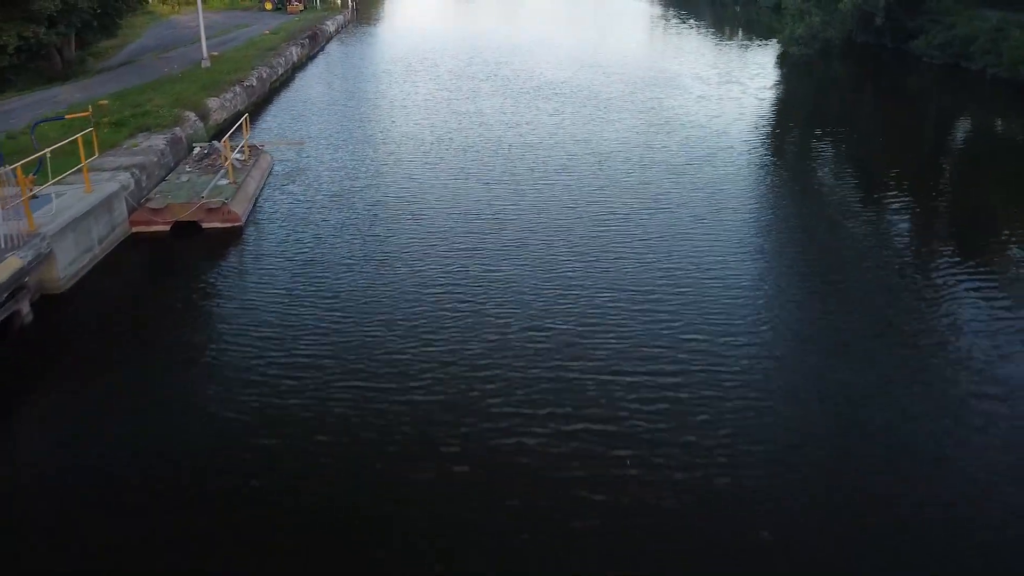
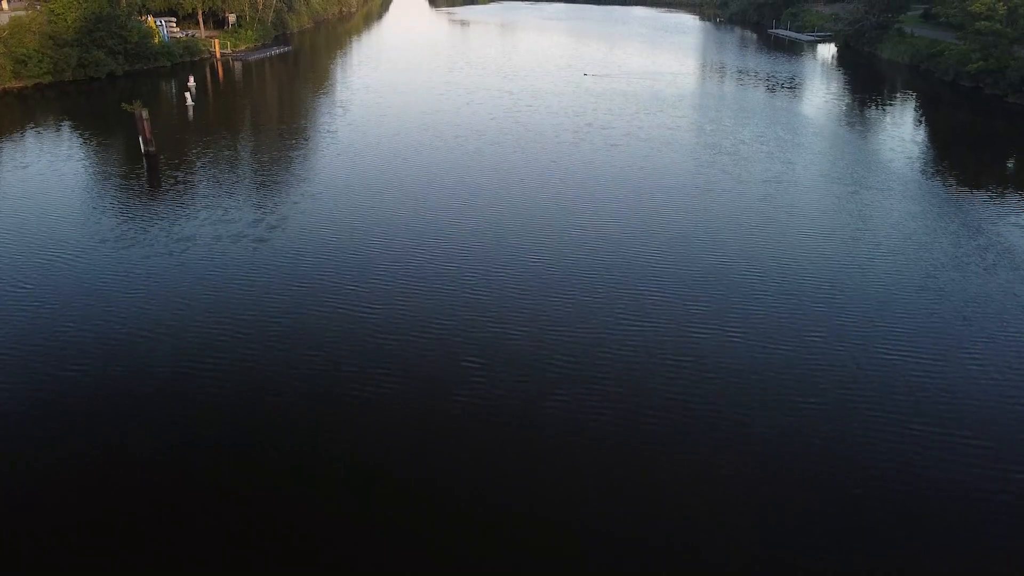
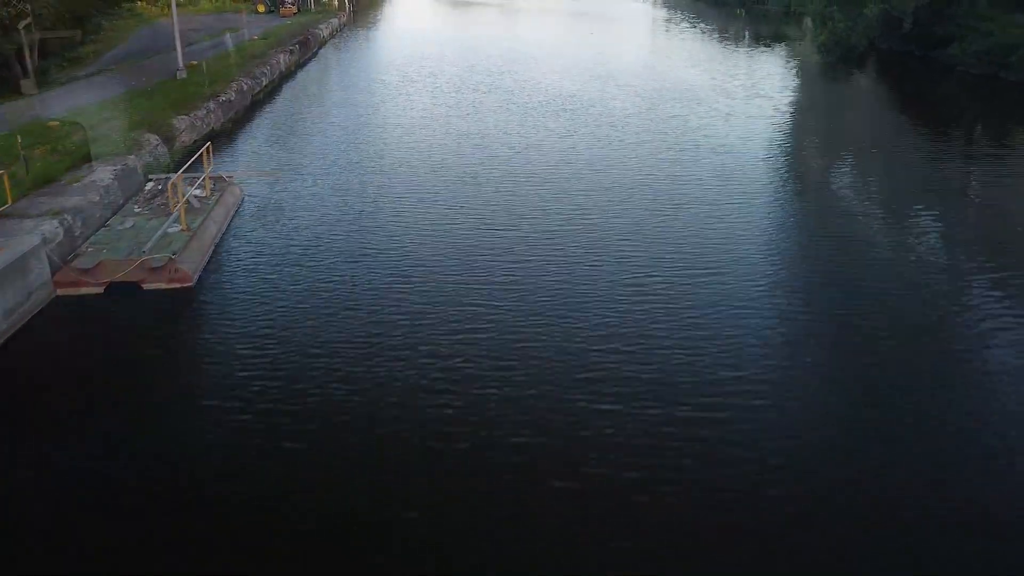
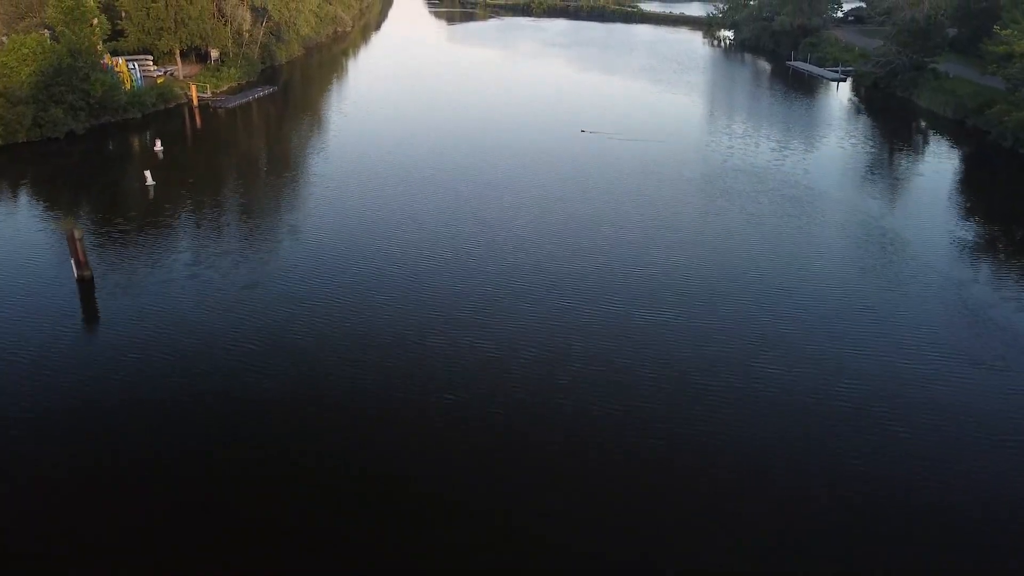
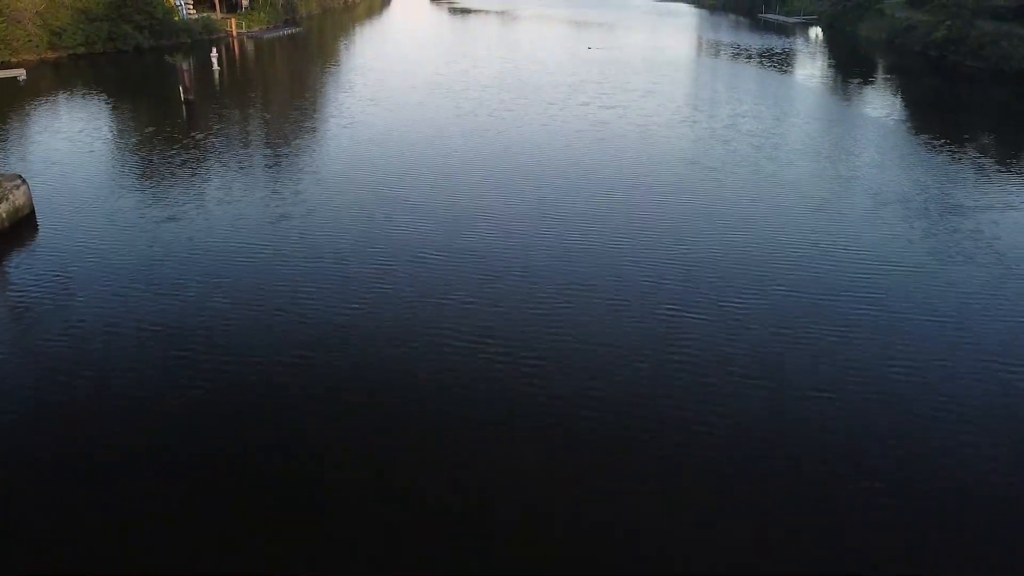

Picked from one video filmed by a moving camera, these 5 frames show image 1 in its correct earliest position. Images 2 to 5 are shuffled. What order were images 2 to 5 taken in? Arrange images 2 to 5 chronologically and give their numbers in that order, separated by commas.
3, 5, 2, 4
